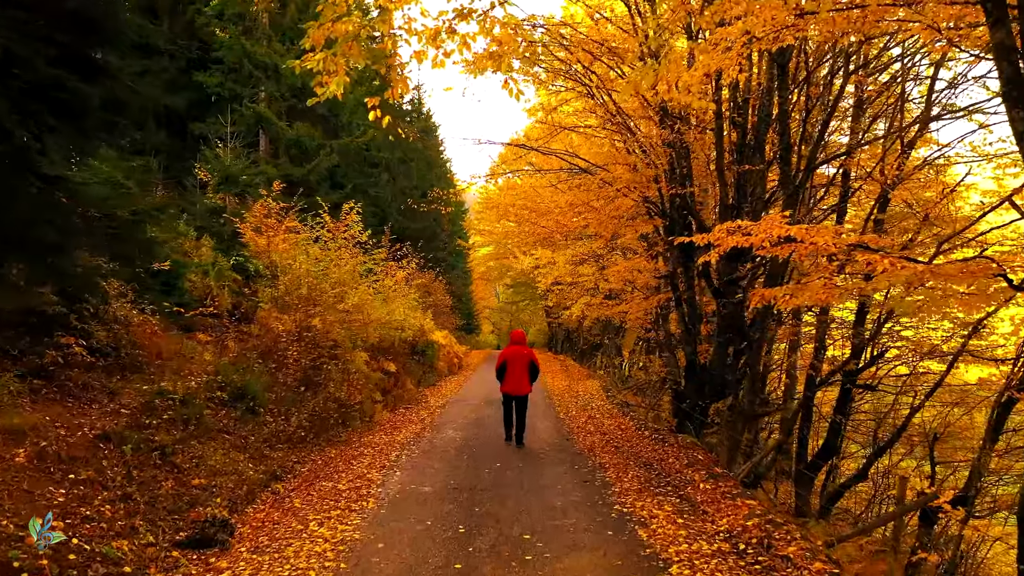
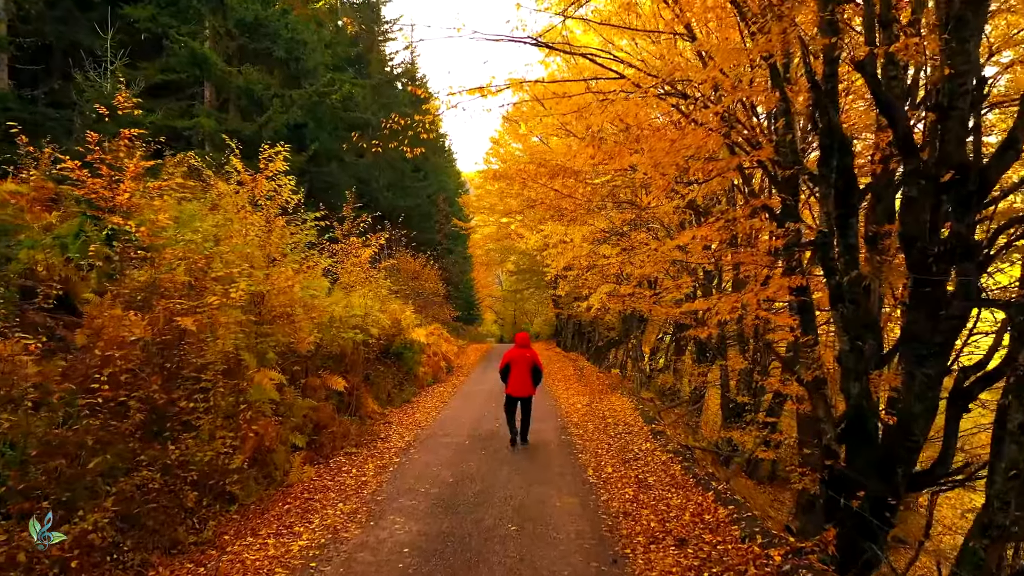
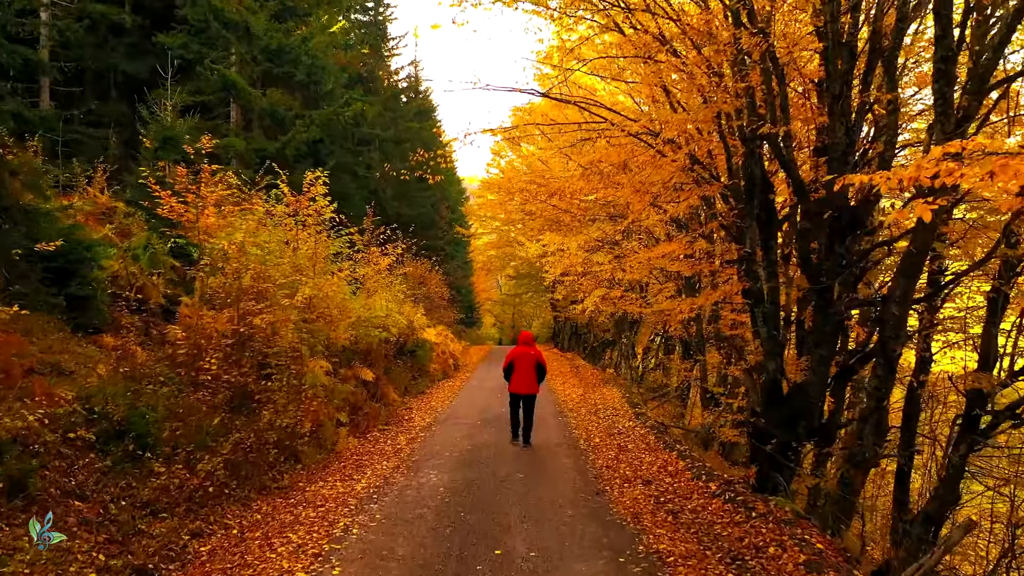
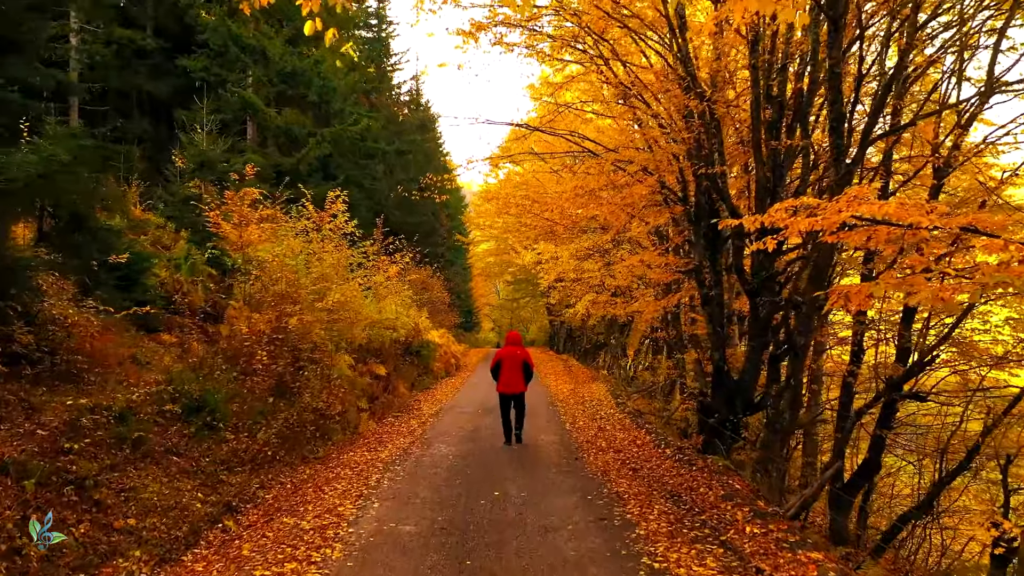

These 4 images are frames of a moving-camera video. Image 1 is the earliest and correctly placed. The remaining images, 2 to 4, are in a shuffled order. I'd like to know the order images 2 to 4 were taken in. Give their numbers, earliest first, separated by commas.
4, 3, 2
